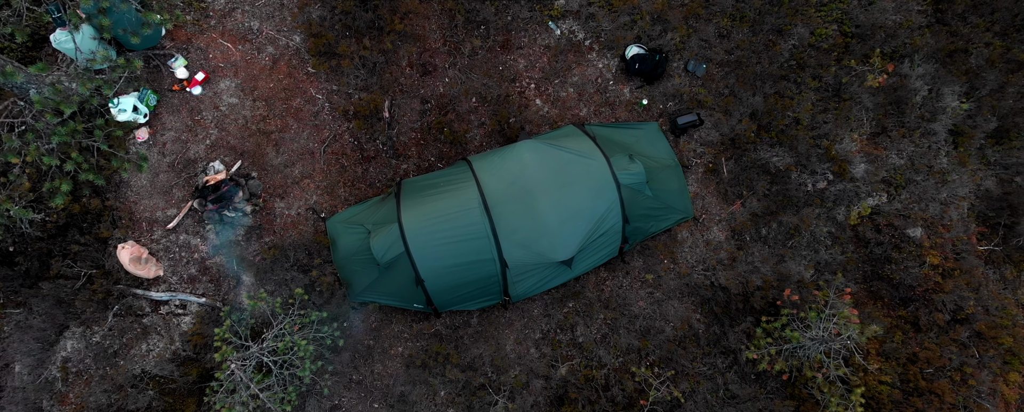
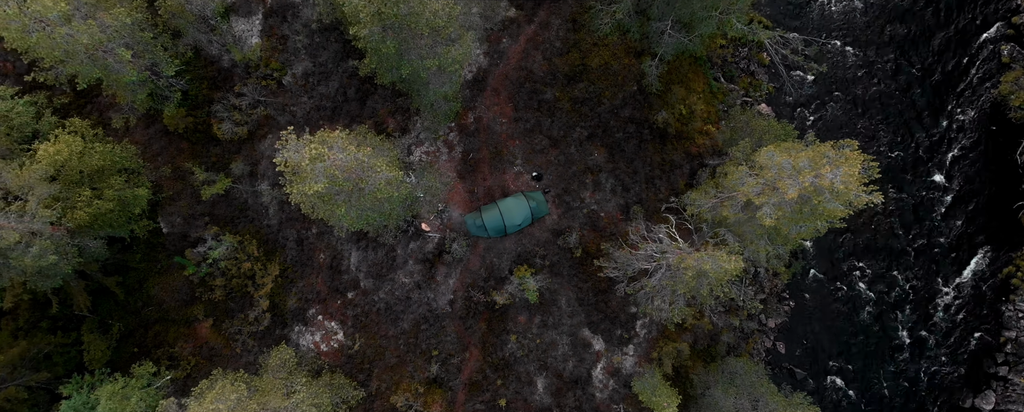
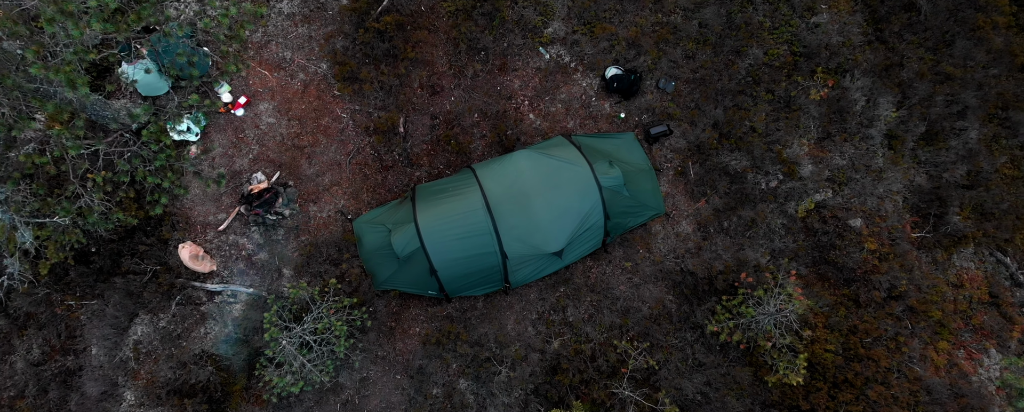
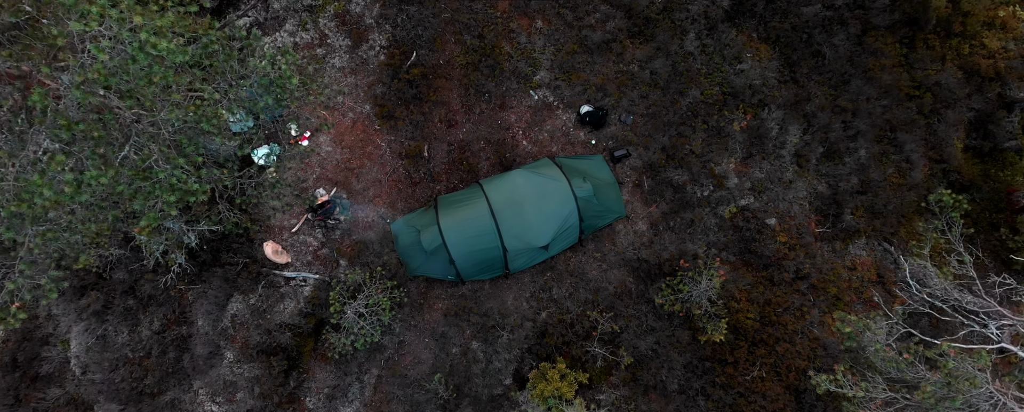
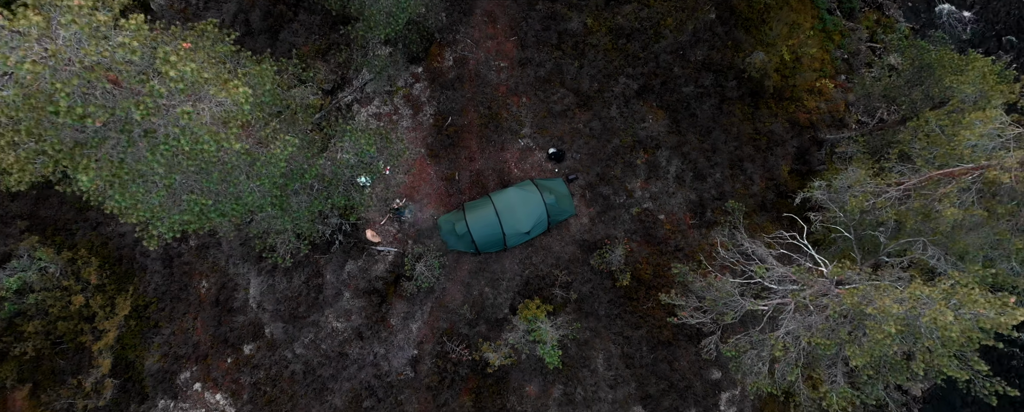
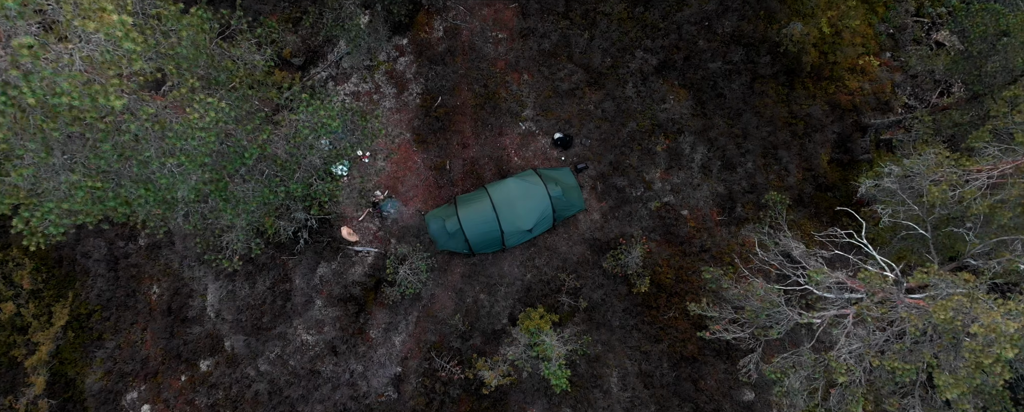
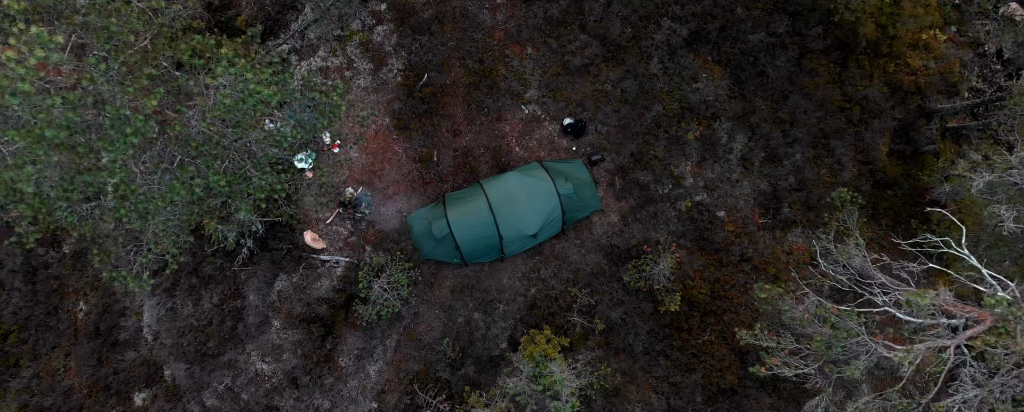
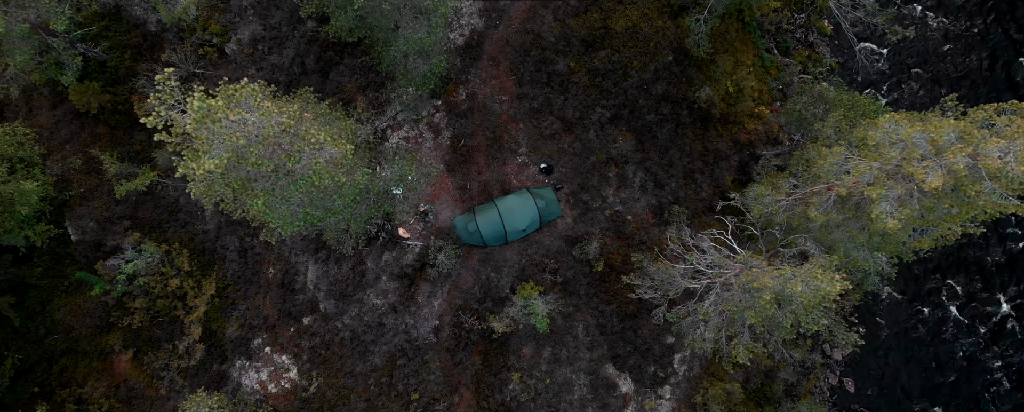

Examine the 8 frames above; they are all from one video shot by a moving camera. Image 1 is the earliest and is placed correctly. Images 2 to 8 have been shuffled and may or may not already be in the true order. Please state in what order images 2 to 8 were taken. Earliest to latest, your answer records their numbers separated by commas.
3, 4, 7, 6, 5, 8, 2
